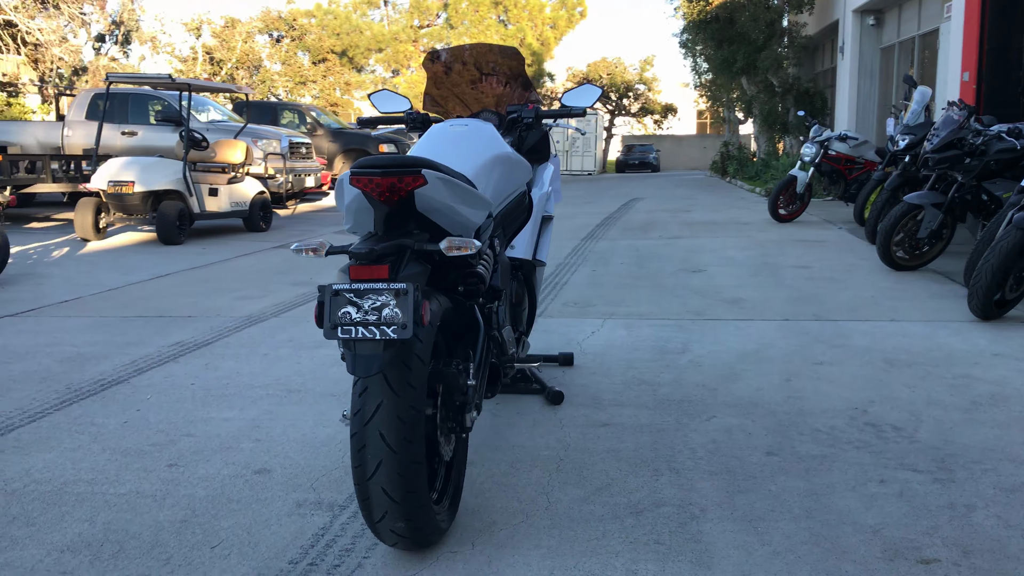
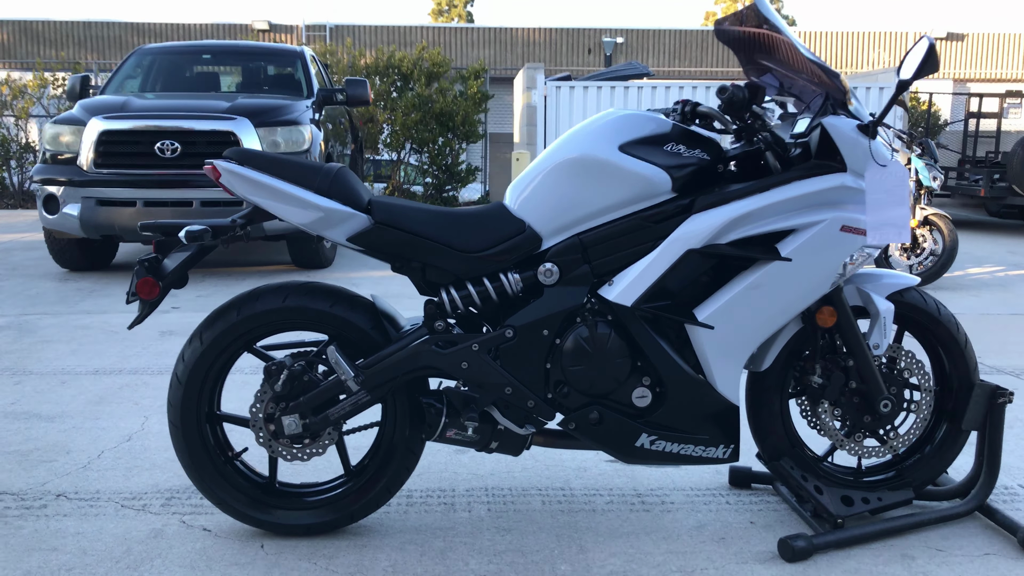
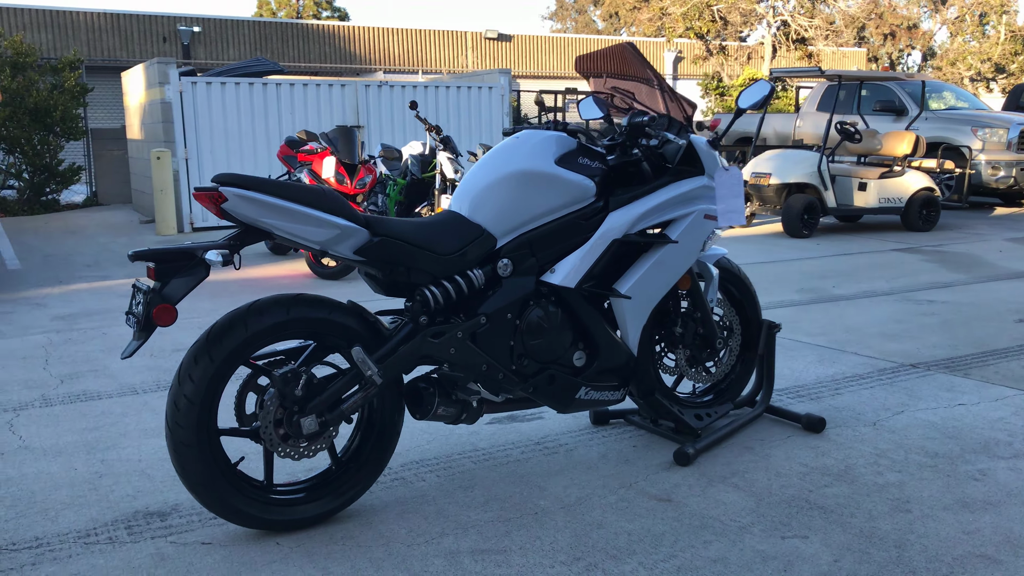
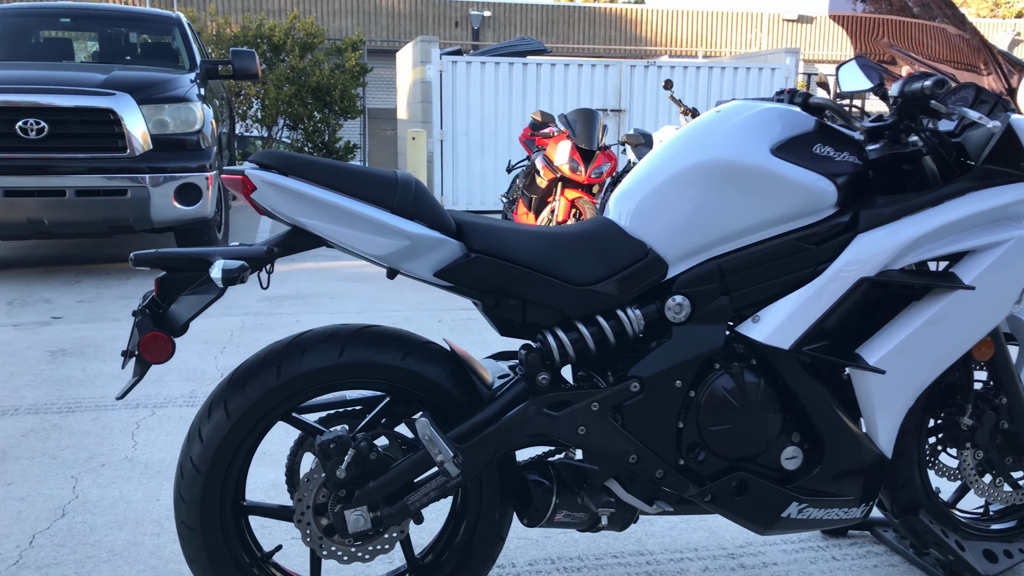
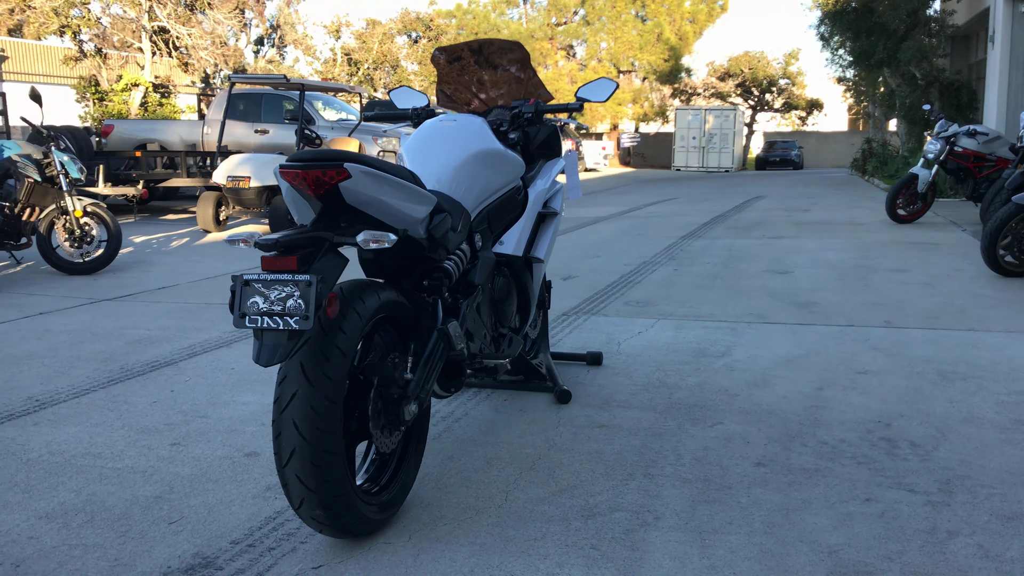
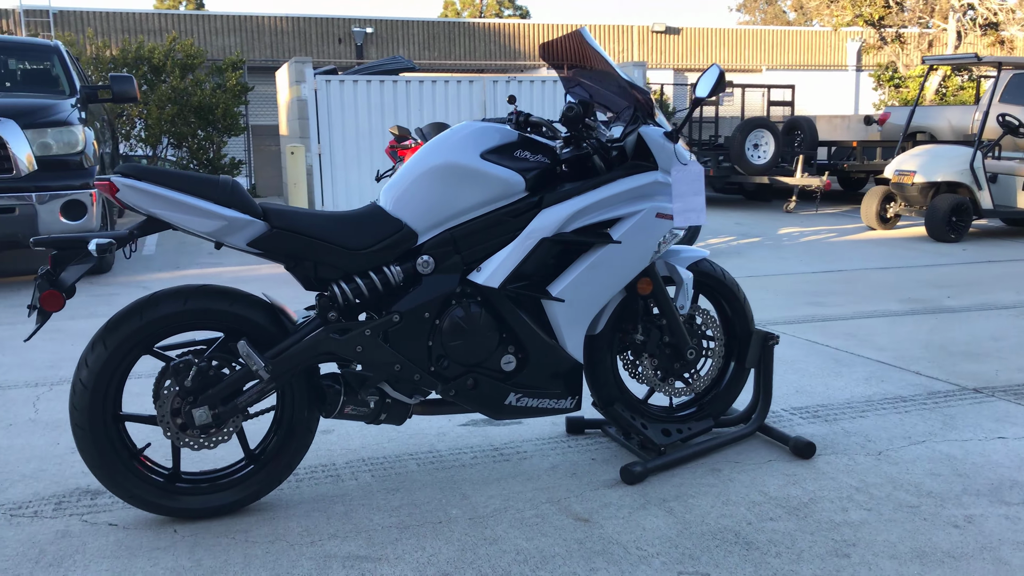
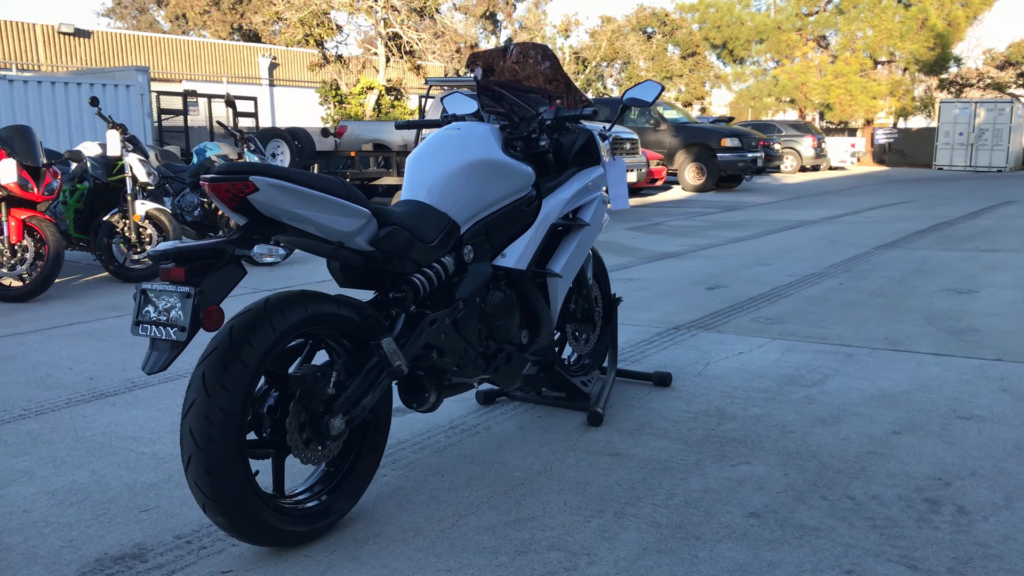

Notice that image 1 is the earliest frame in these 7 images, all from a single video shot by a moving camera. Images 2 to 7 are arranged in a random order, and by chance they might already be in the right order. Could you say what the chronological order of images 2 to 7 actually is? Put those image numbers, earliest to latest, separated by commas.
5, 7, 3, 6, 2, 4
